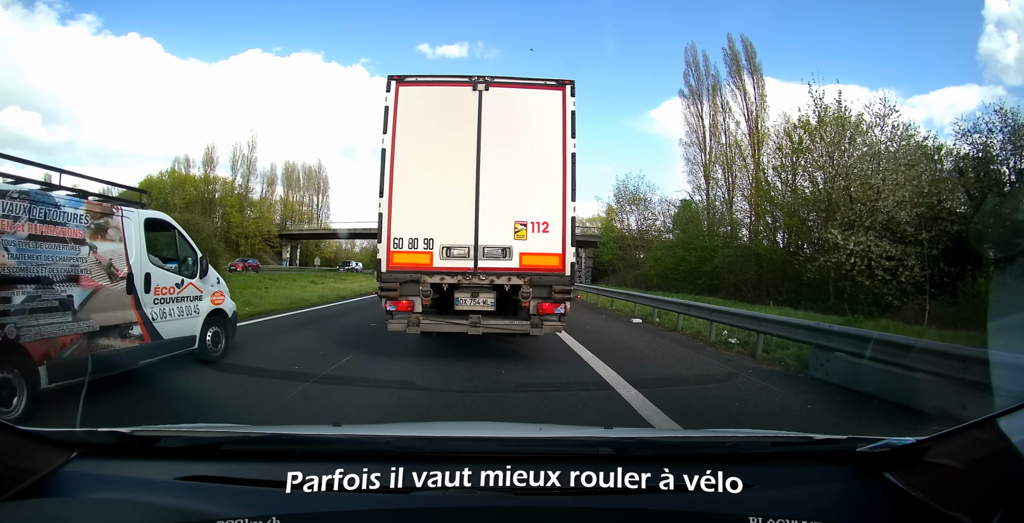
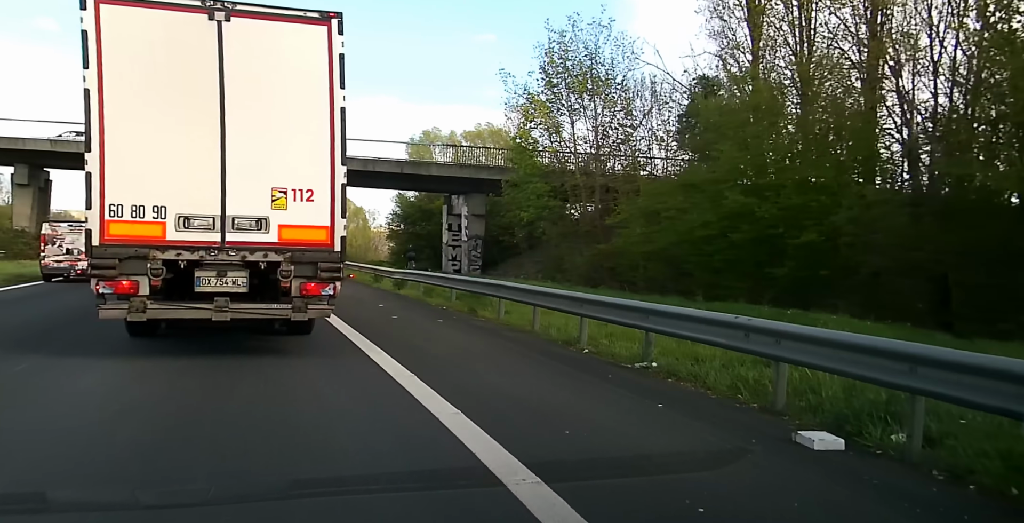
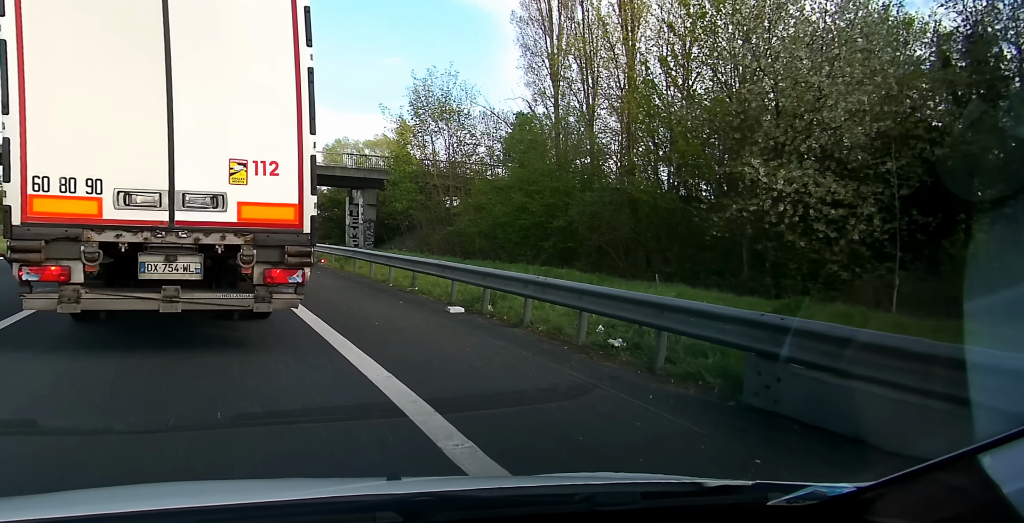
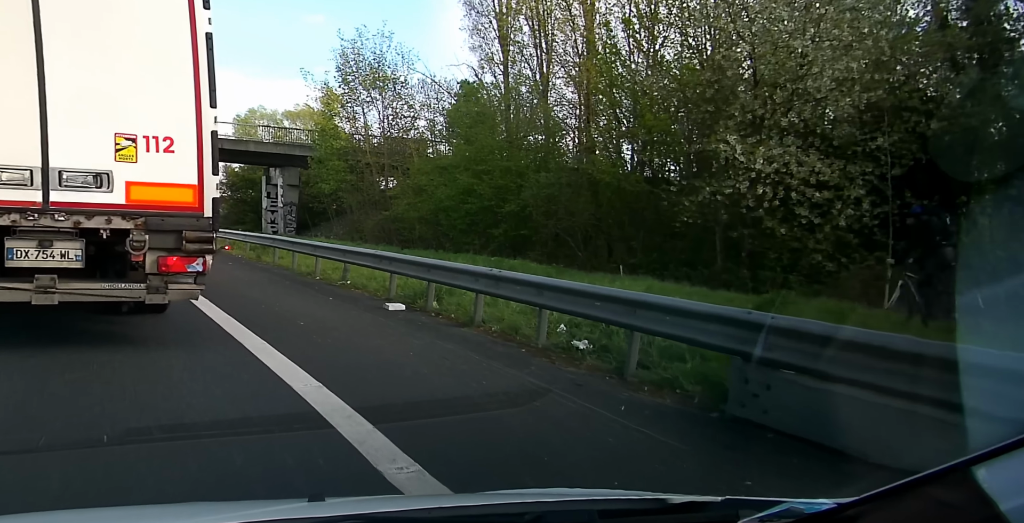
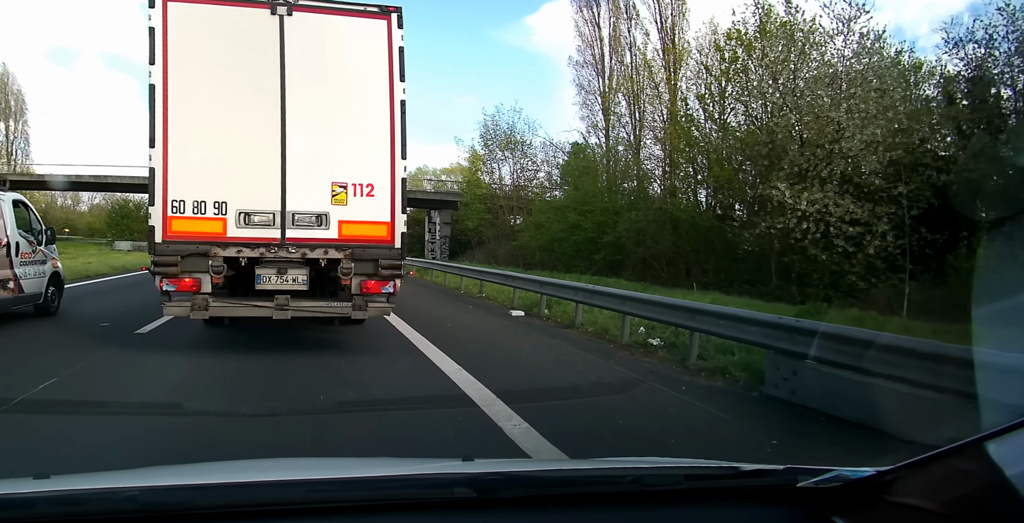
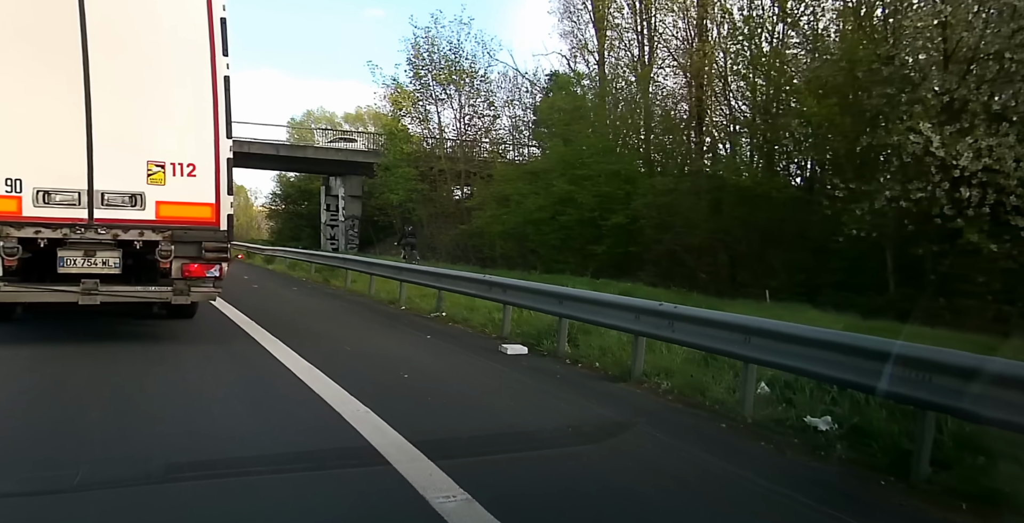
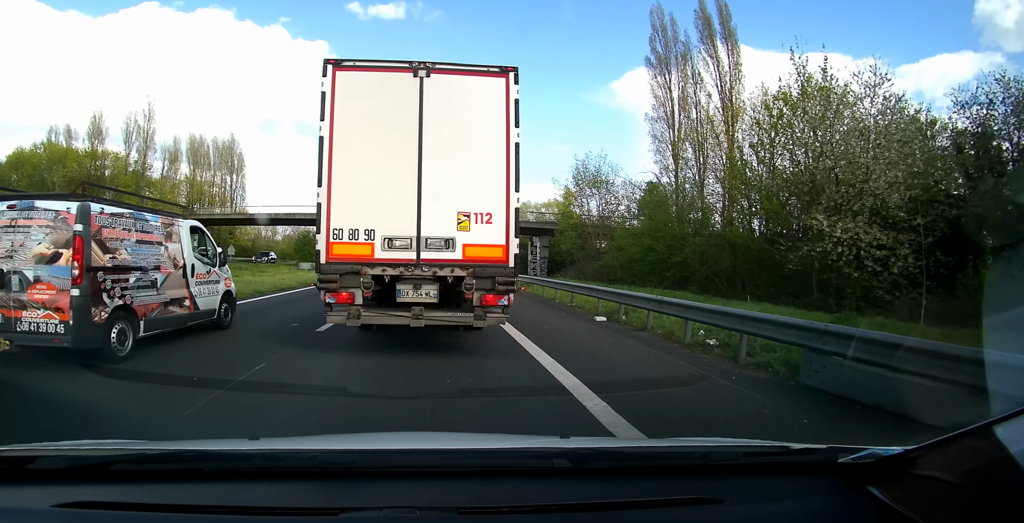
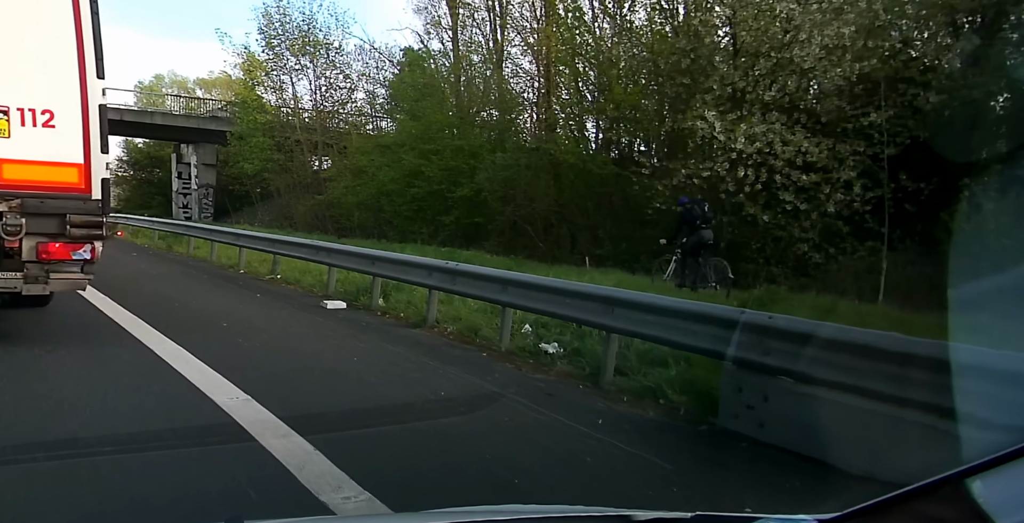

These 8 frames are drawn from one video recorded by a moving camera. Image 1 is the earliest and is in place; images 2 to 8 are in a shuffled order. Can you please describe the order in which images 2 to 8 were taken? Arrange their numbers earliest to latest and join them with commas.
7, 5, 3, 4, 8, 6, 2
